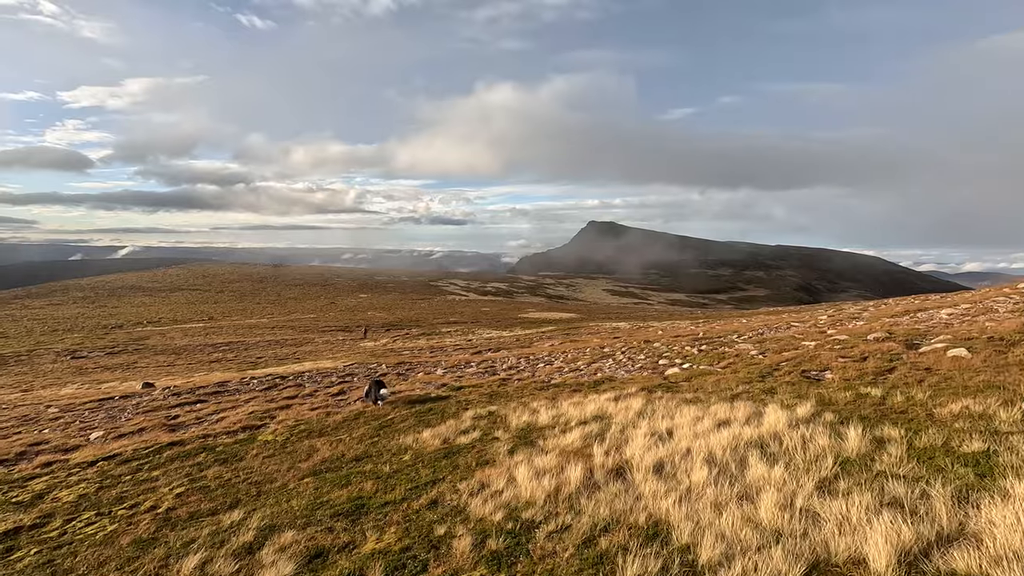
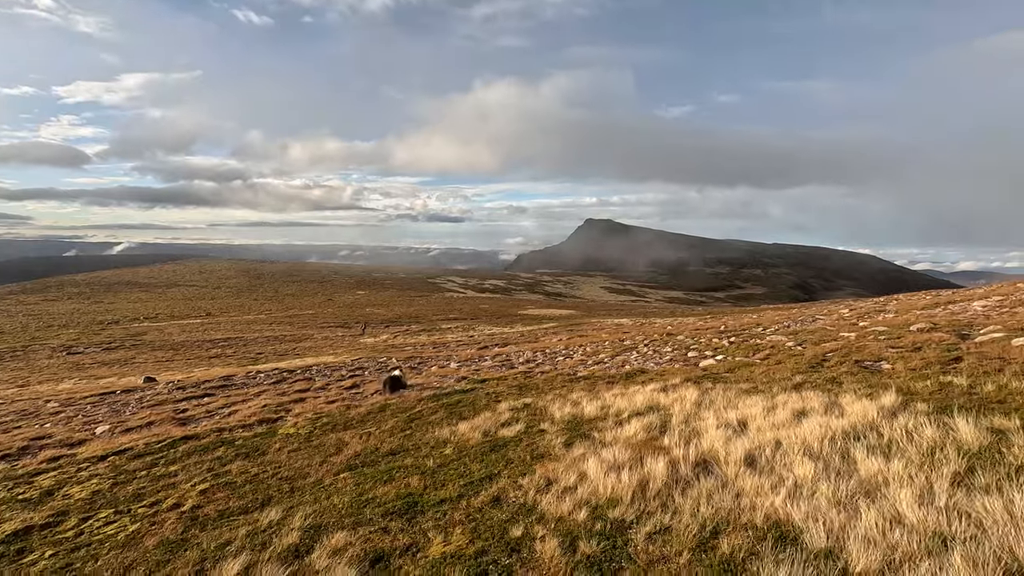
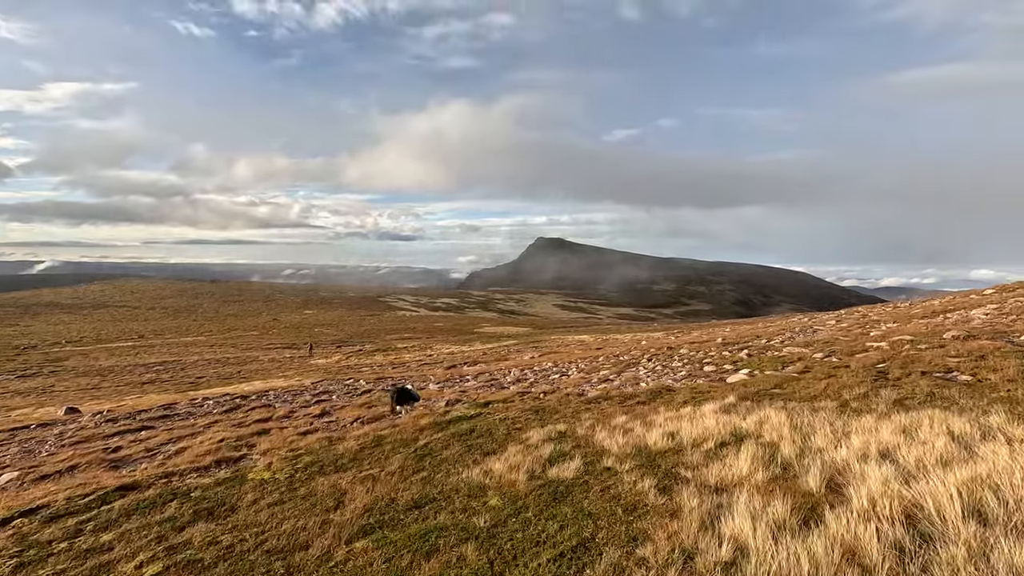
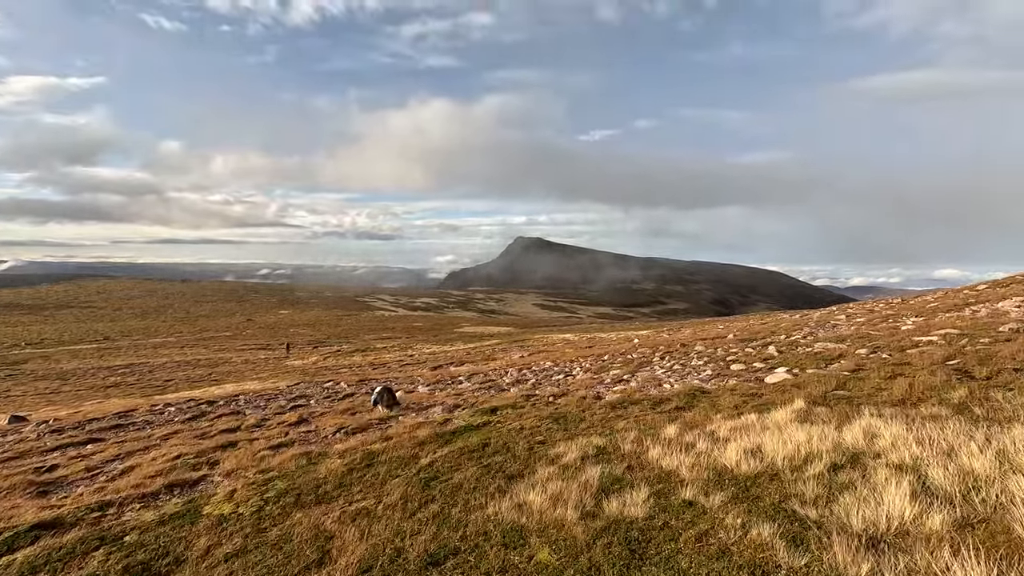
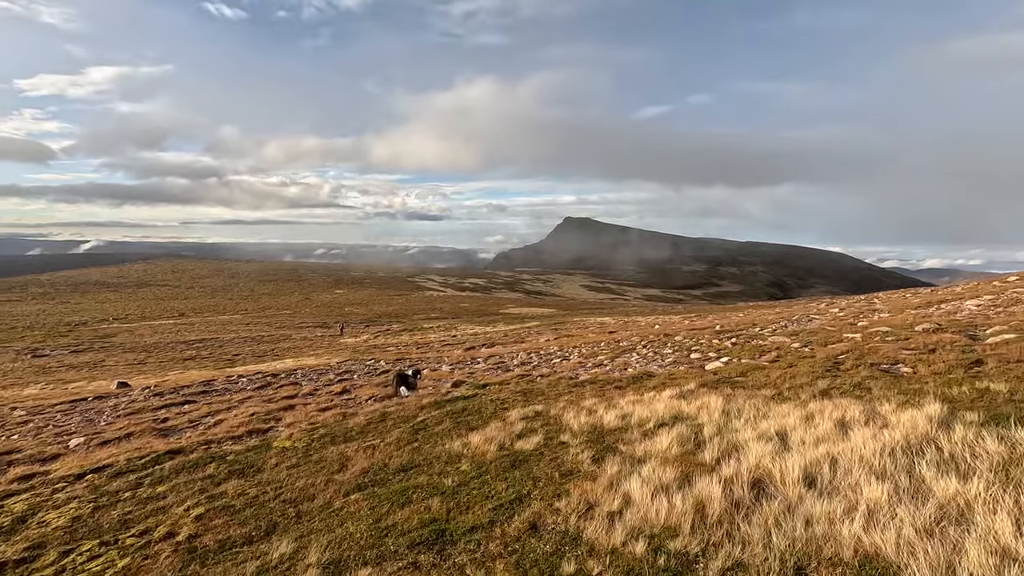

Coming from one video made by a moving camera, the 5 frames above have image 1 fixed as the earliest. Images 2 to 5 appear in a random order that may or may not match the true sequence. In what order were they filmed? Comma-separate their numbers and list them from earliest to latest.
2, 5, 3, 4
